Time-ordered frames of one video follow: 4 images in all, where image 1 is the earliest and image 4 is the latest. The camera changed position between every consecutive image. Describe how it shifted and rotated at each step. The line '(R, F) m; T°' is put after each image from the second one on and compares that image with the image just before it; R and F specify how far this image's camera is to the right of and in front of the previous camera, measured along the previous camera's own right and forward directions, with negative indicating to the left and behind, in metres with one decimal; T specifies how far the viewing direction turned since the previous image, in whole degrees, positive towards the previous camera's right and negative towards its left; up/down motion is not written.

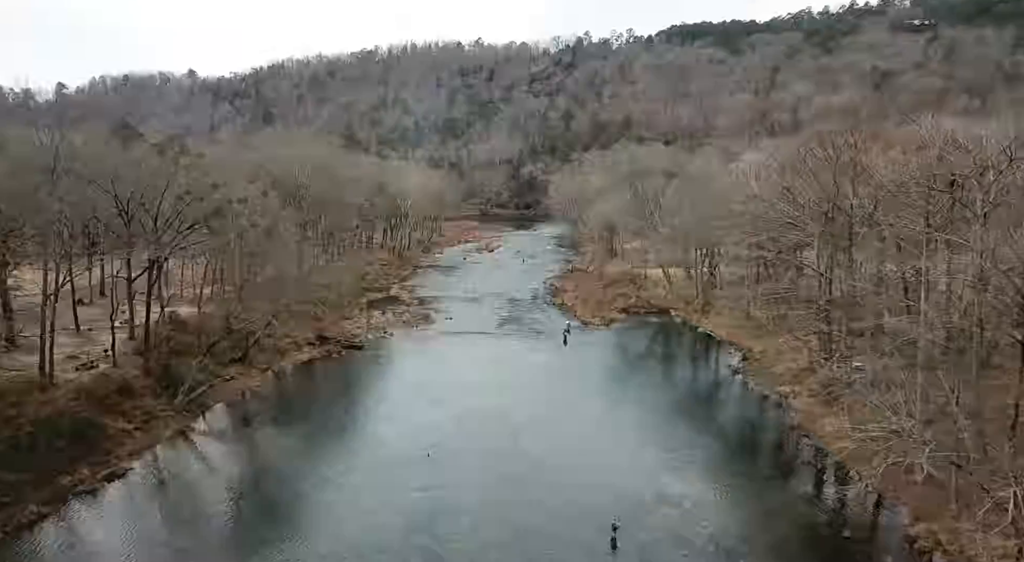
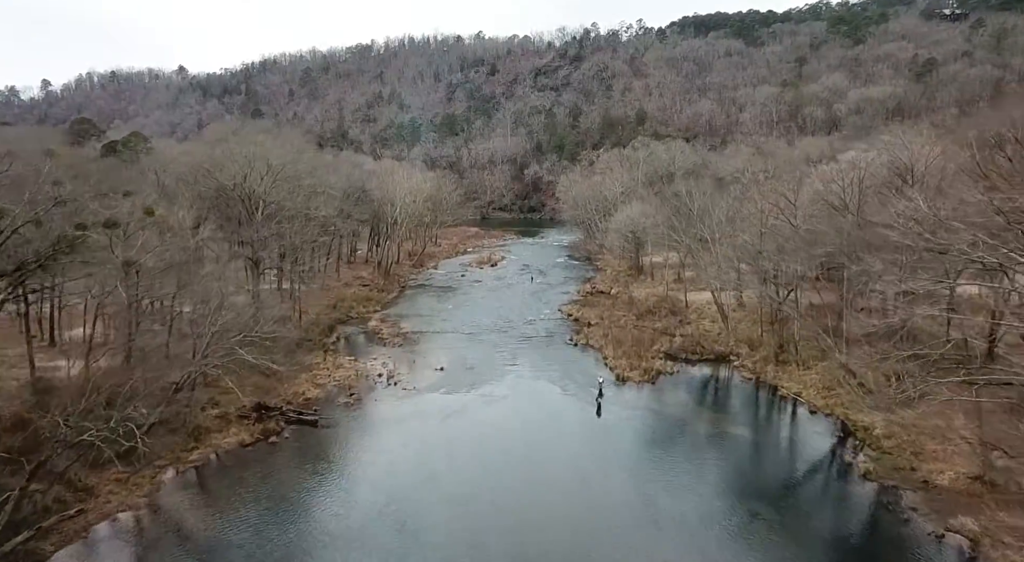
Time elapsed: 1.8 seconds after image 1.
(-0.5, +11.3) m; 0°
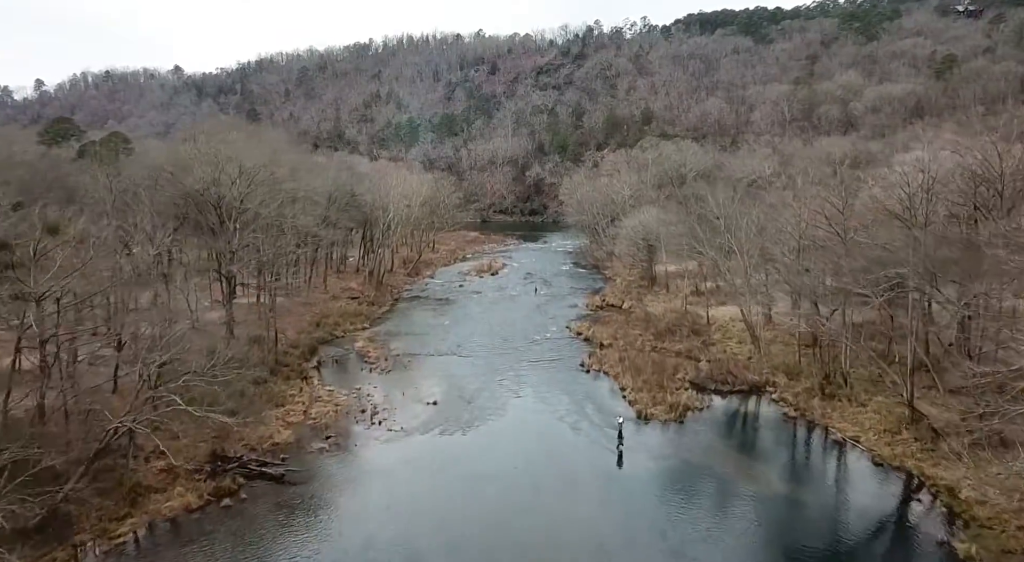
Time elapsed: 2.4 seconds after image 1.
(-0.1, +4.7) m; 0°
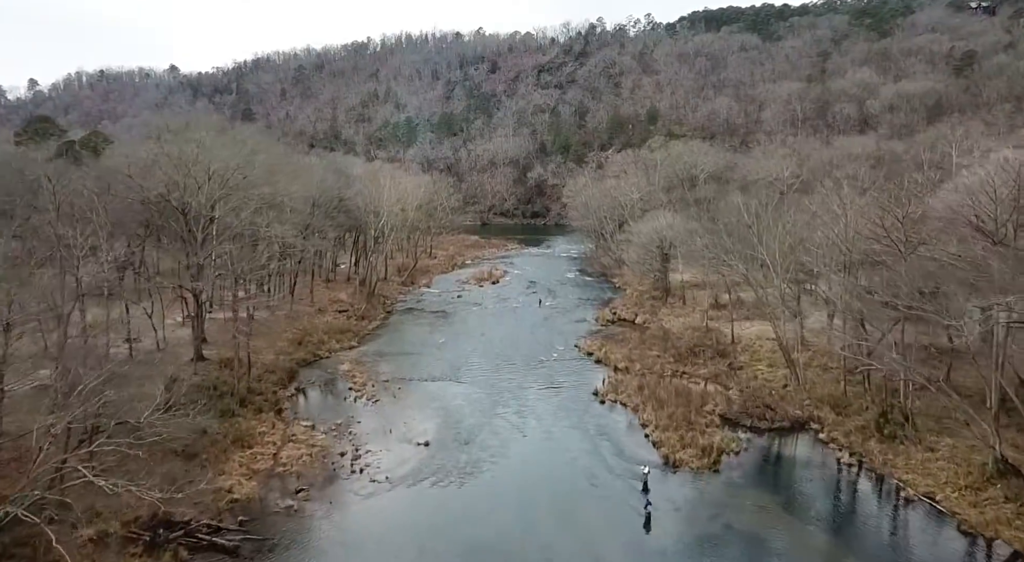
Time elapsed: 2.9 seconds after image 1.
(-0.1, +4.3) m; 0°
